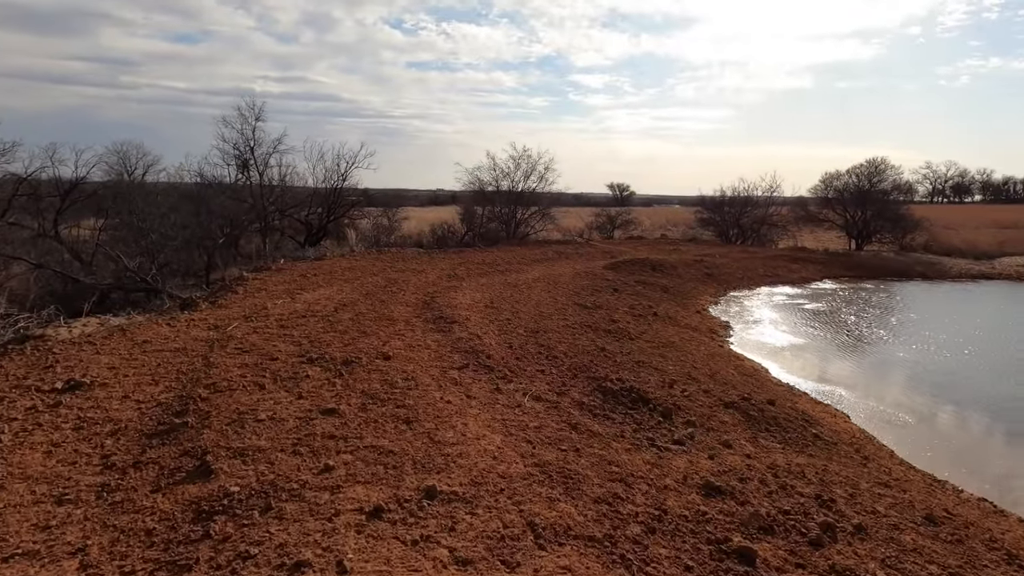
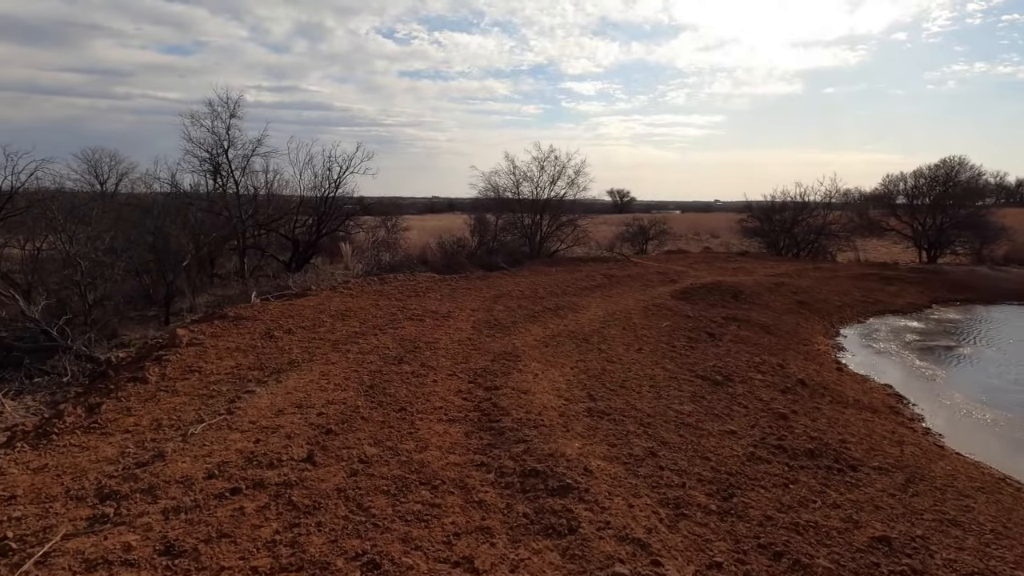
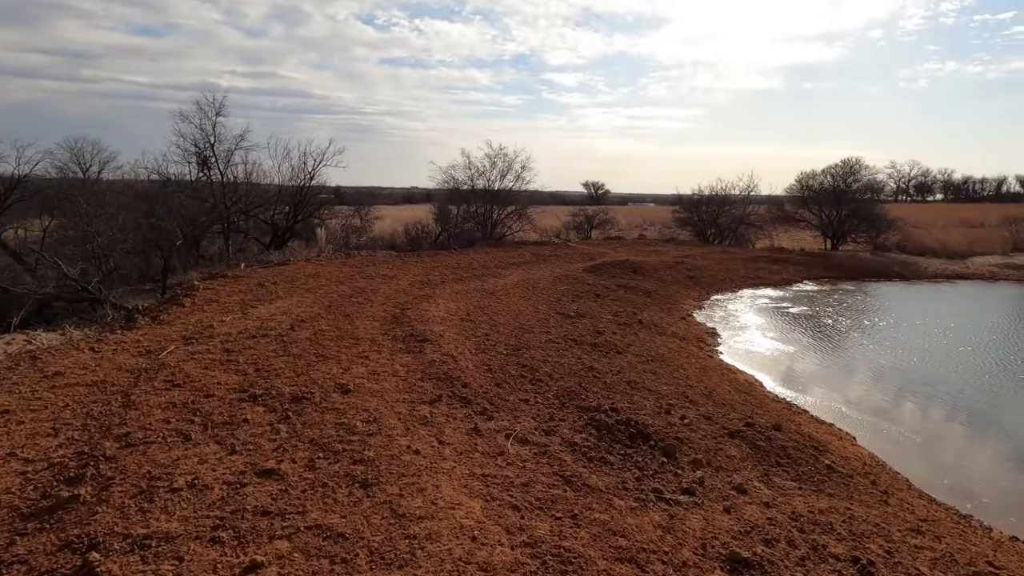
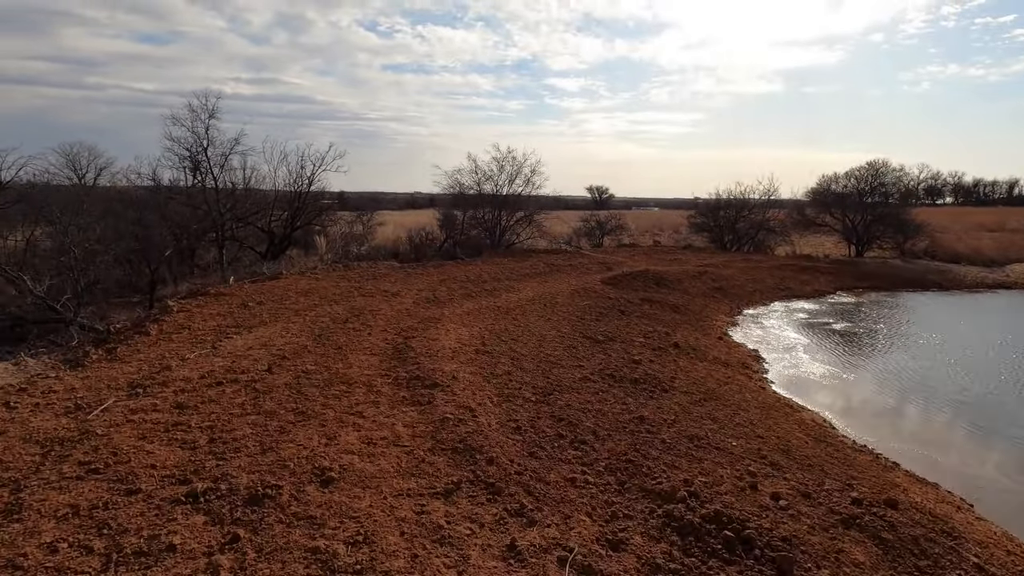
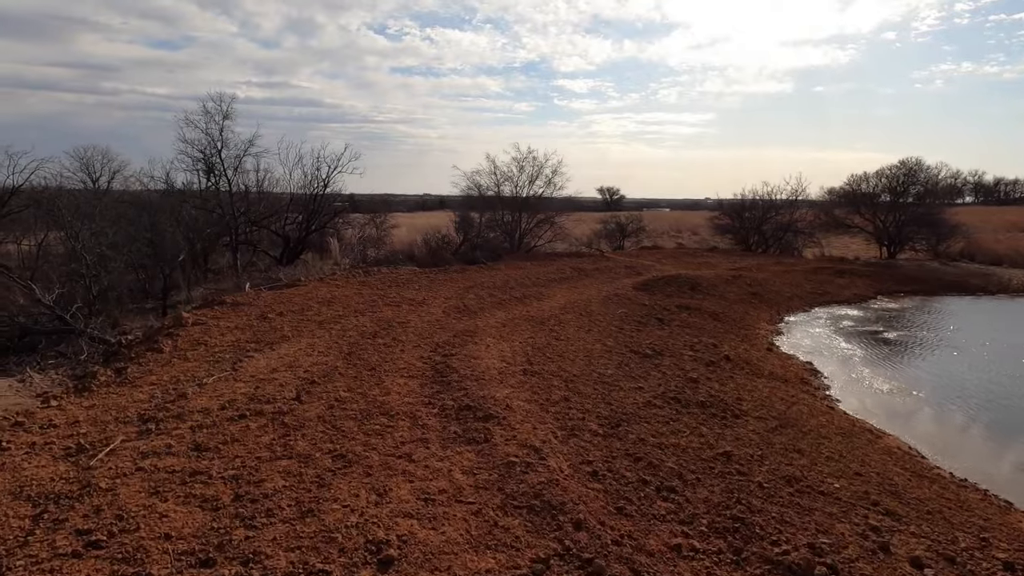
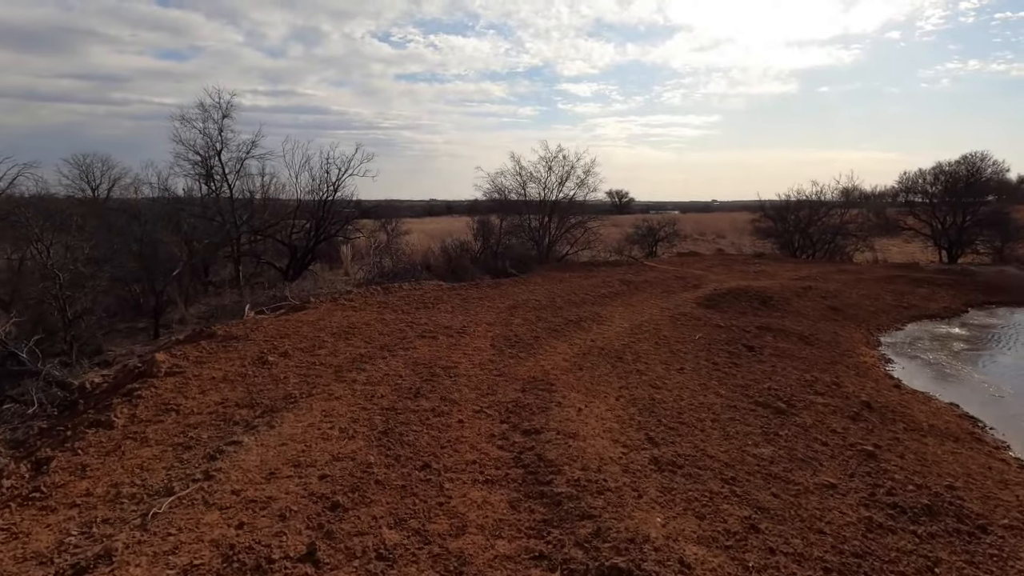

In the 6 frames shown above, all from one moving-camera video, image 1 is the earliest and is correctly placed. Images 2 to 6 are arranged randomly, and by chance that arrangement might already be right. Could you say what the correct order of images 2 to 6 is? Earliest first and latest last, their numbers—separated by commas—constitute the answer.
3, 4, 5, 2, 6
